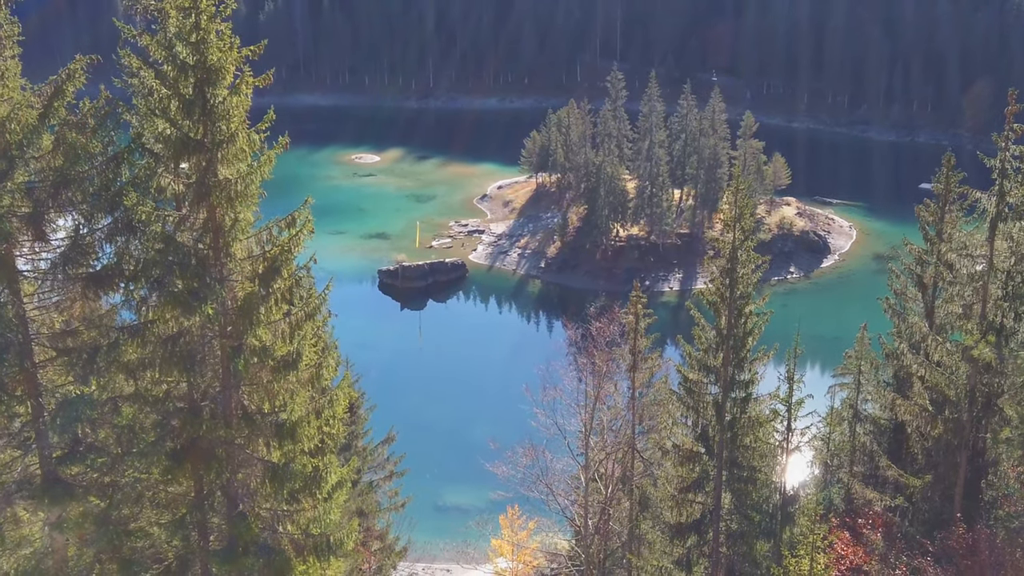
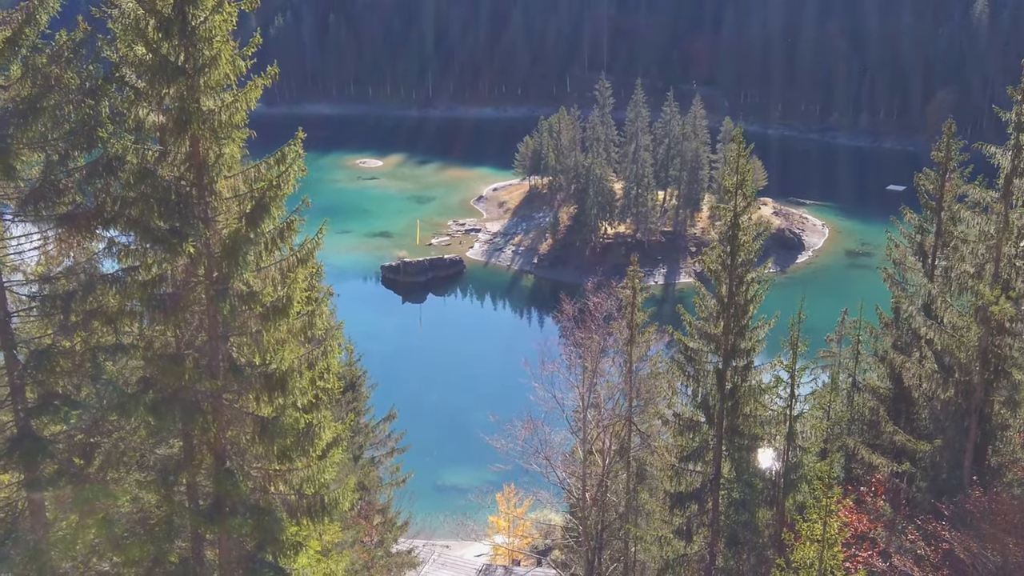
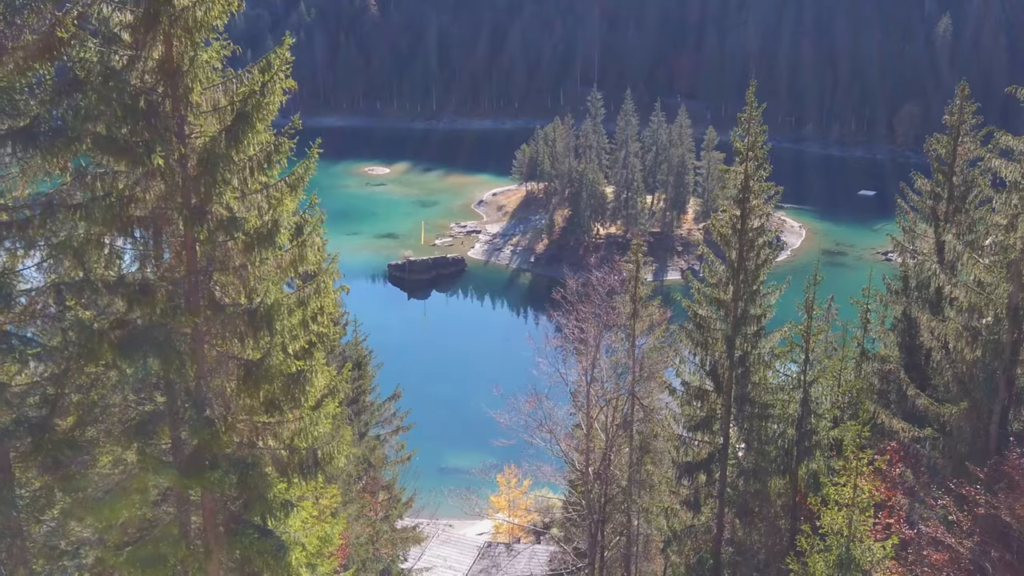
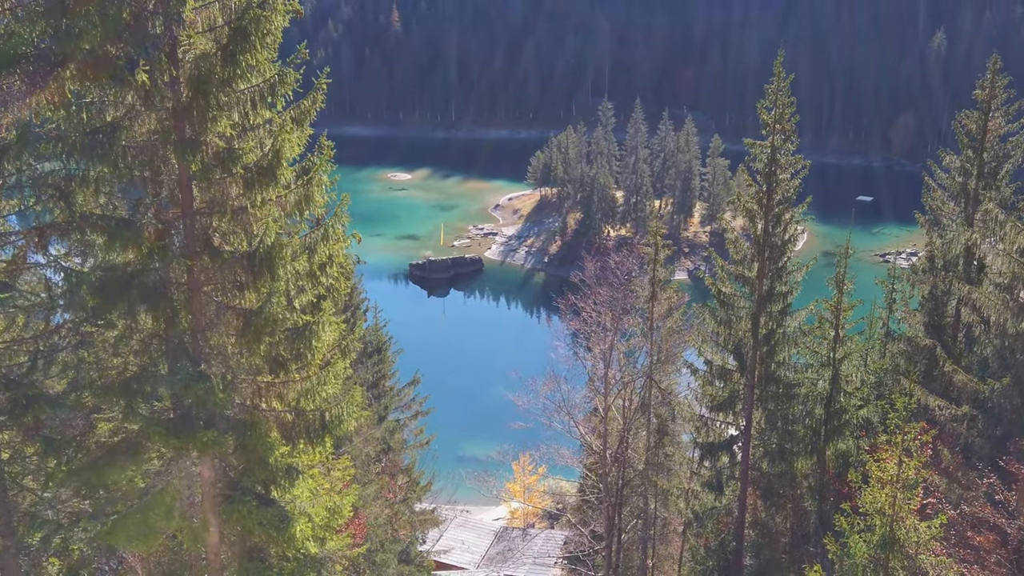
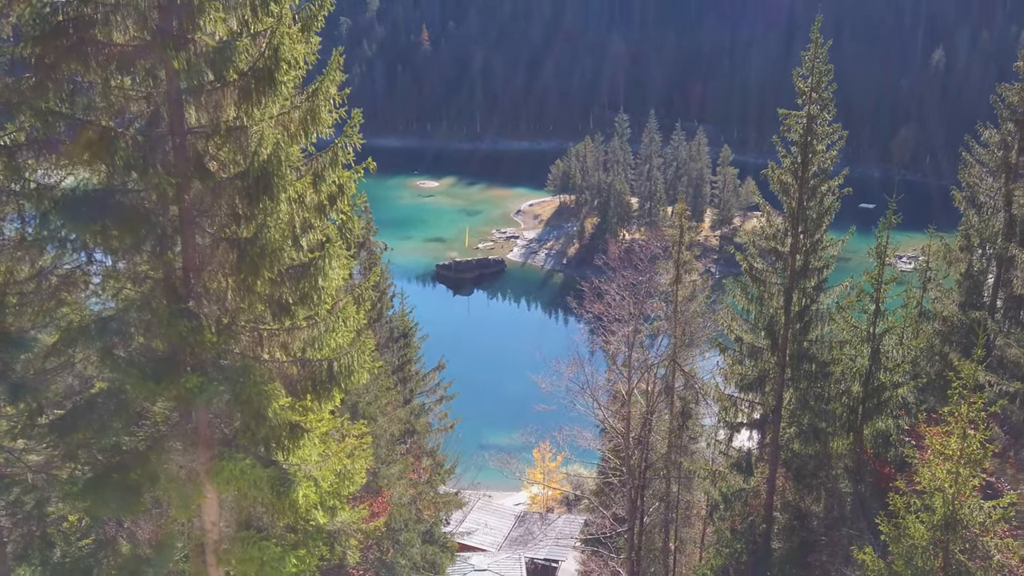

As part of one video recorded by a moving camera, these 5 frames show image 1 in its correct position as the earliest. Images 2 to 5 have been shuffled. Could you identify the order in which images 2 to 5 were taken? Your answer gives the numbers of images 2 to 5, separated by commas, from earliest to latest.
2, 3, 4, 5
